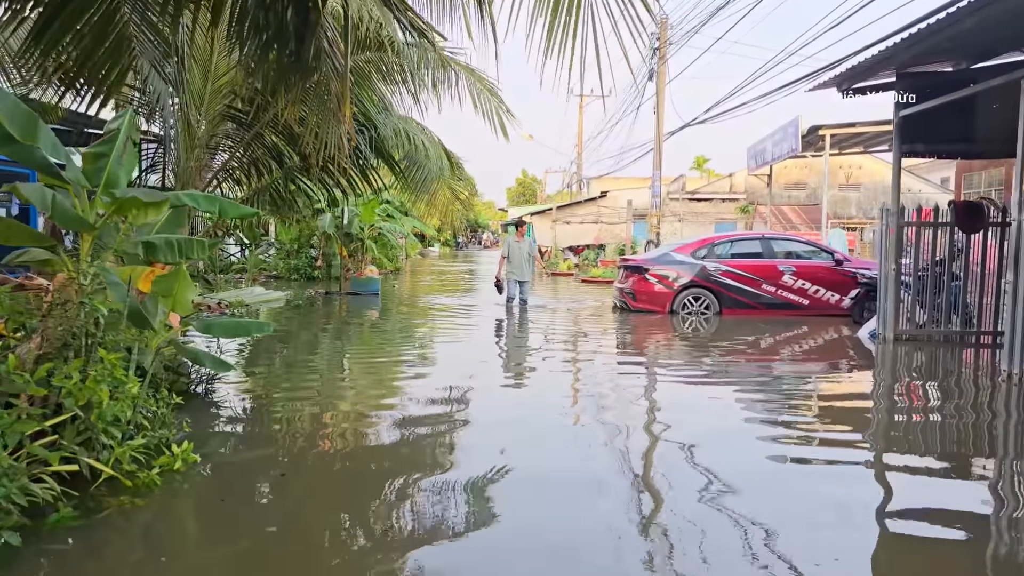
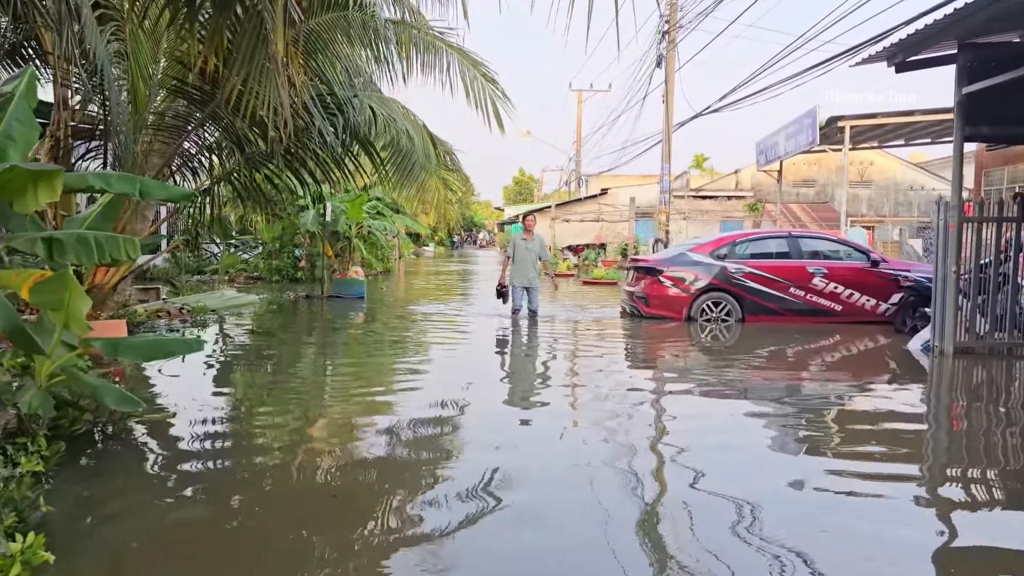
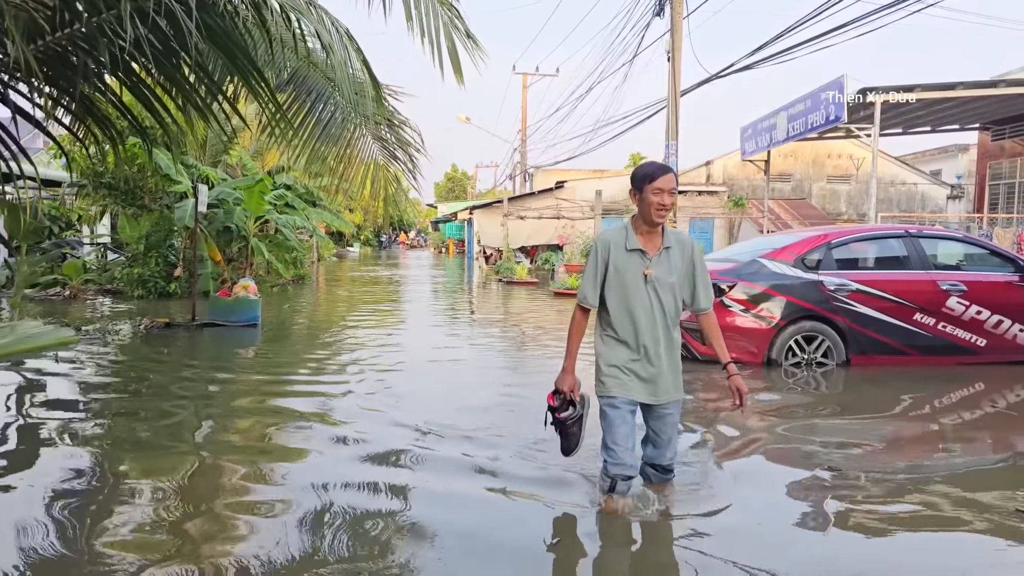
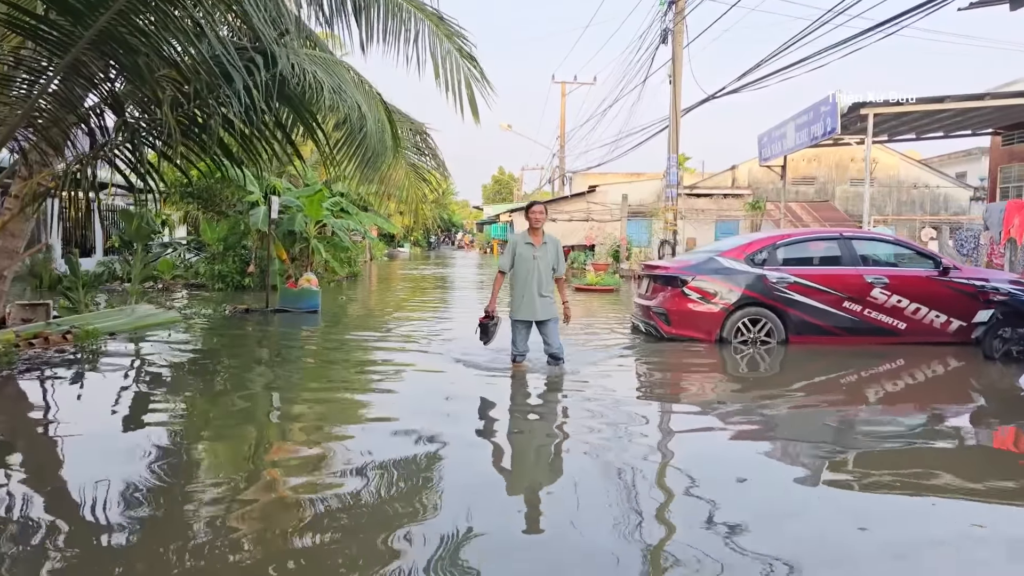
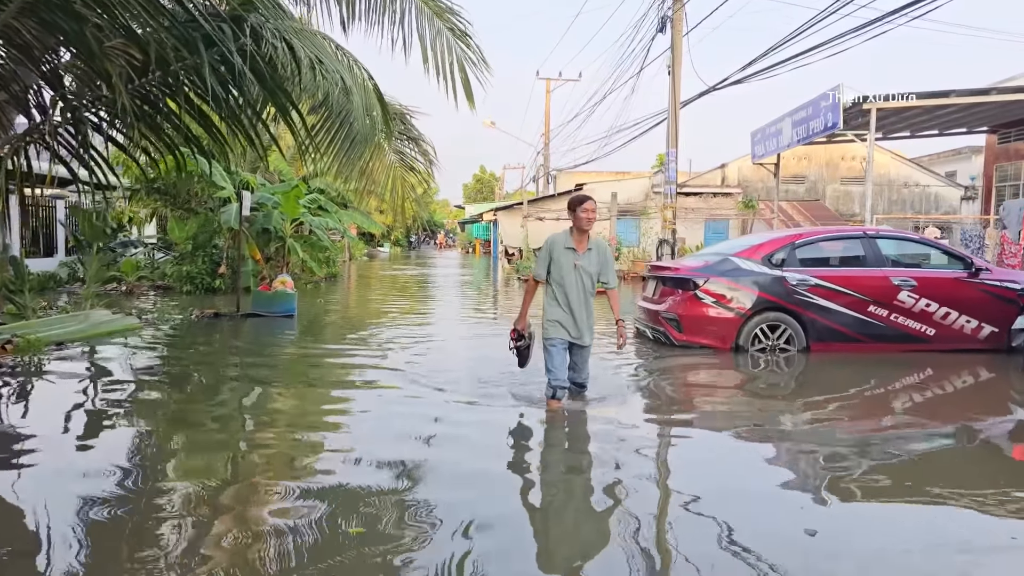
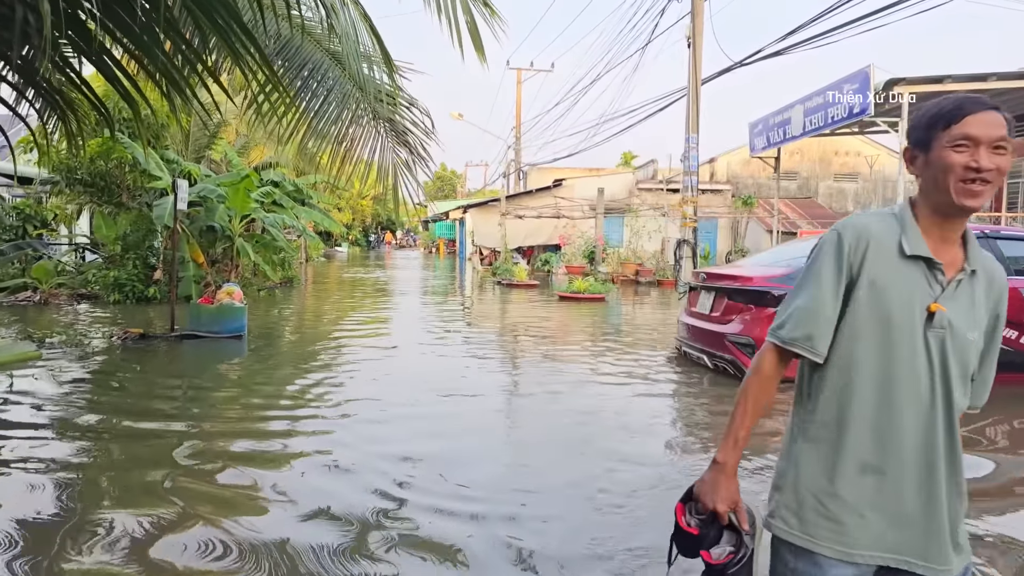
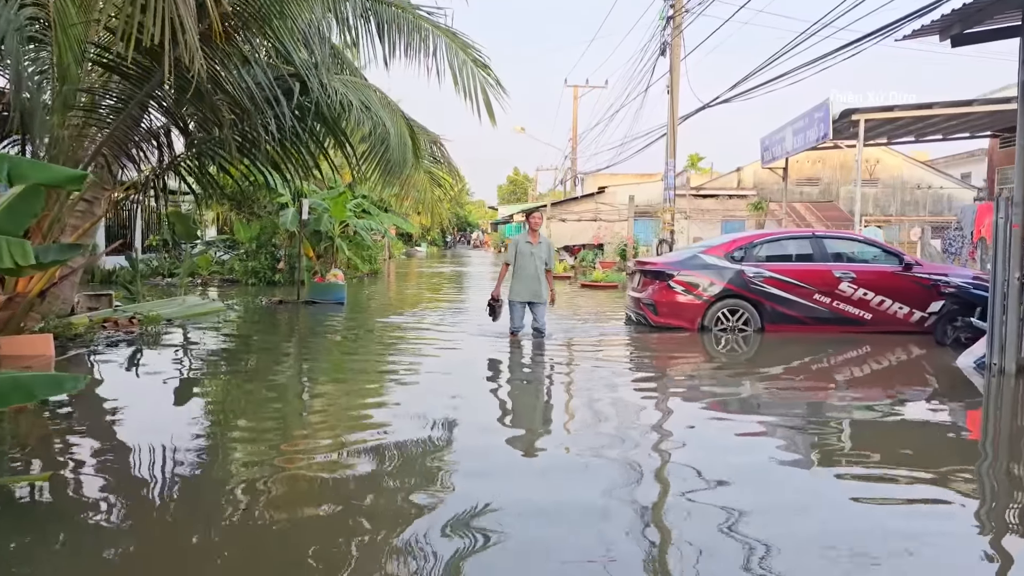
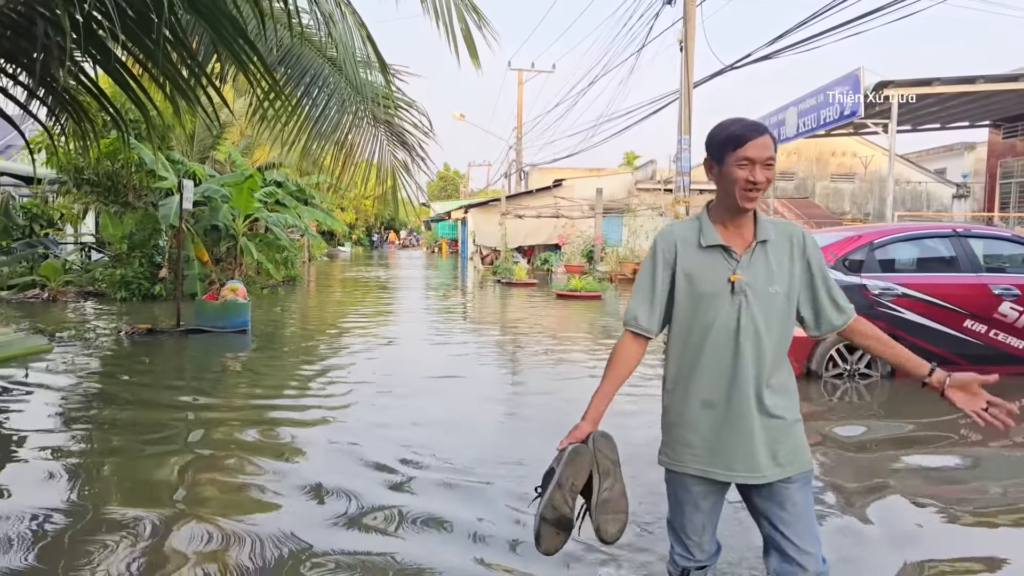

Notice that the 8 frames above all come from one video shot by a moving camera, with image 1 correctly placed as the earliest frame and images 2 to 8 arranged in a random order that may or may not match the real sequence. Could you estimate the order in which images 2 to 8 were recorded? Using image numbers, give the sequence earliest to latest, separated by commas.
2, 7, 4, 5, 3, 8, 6
